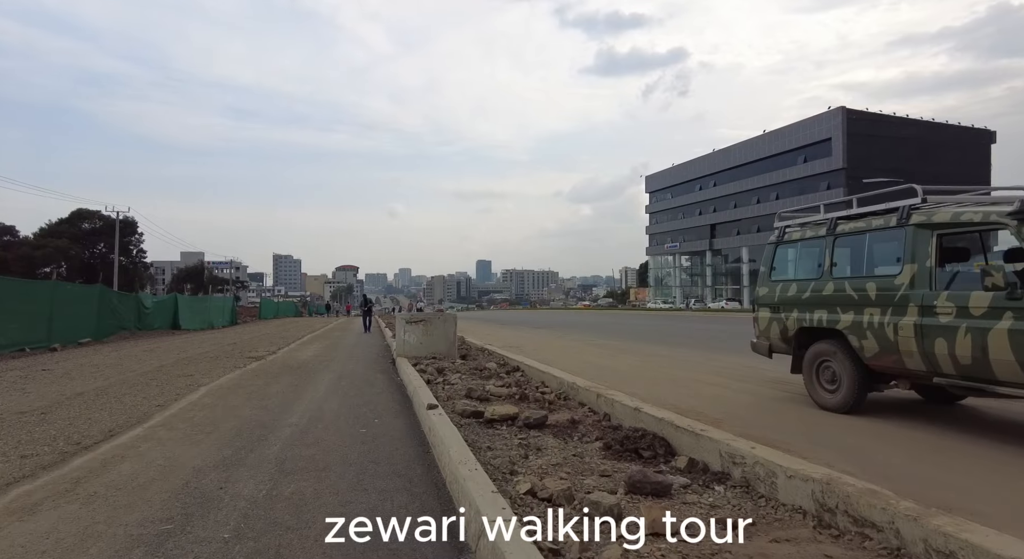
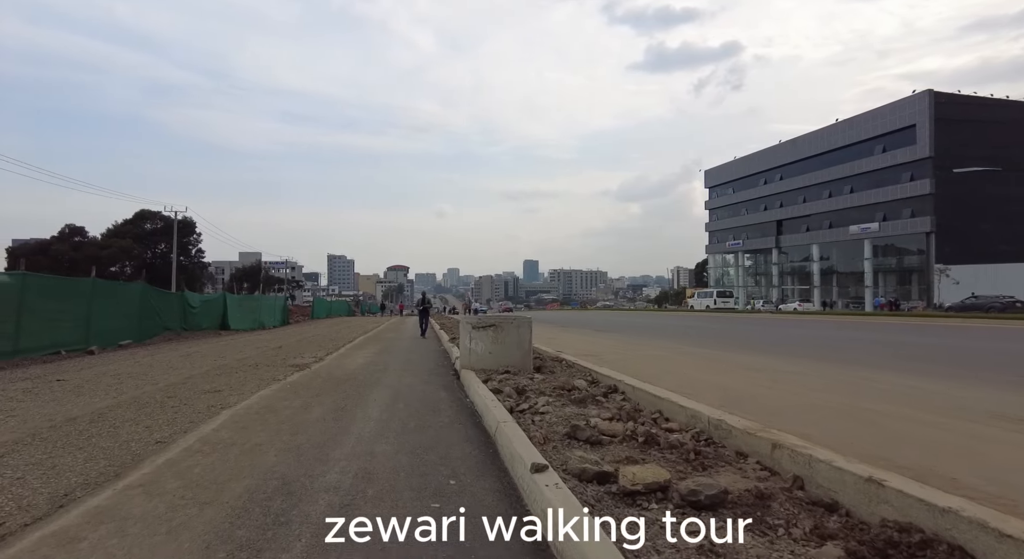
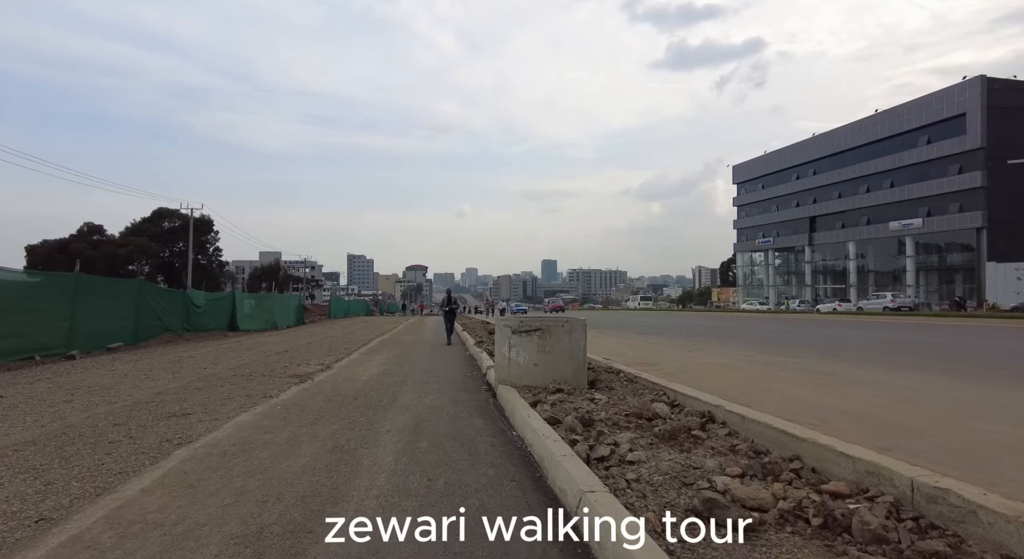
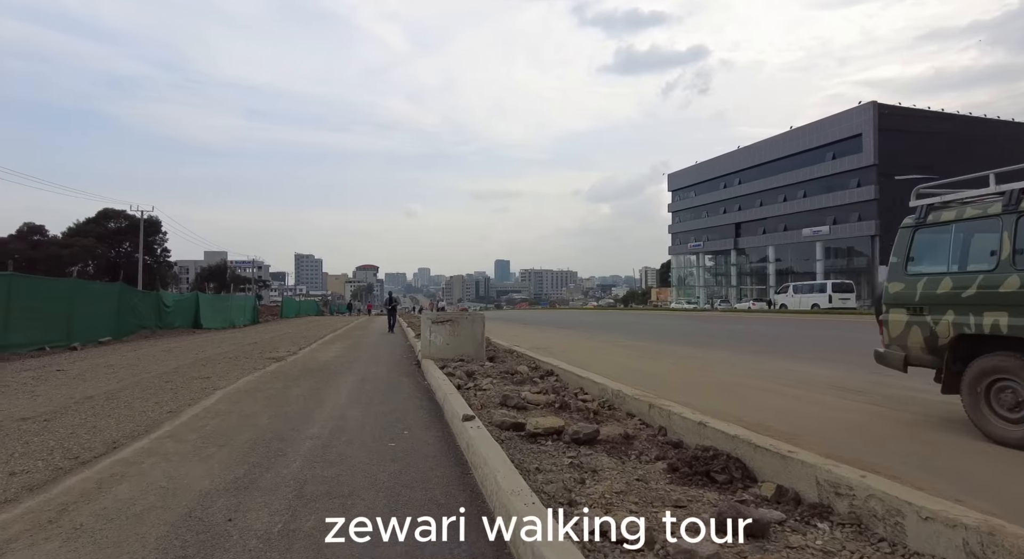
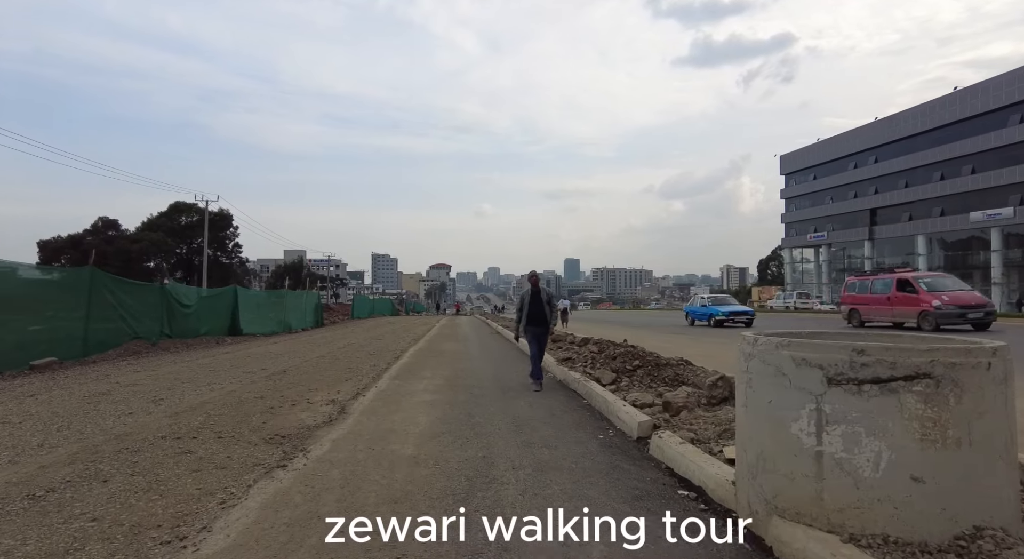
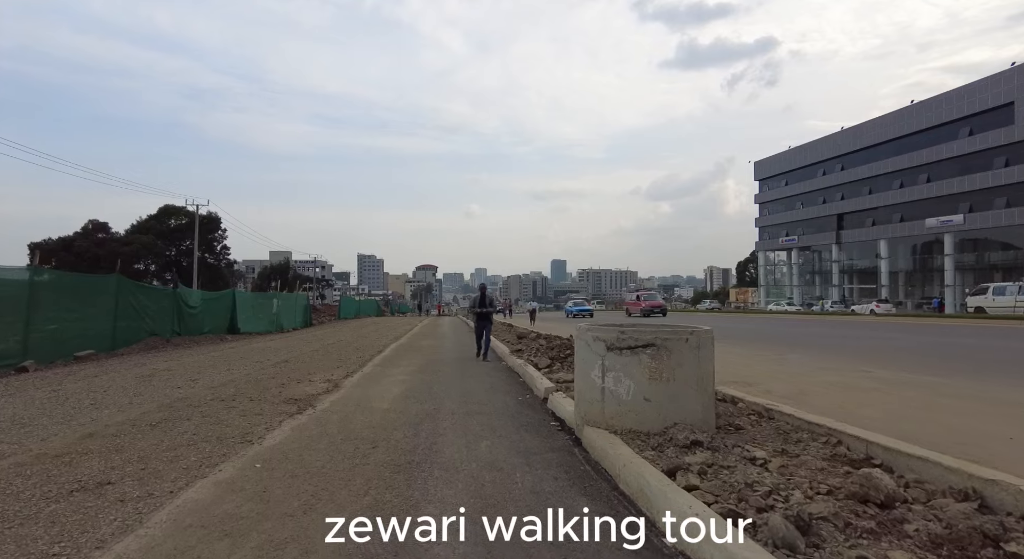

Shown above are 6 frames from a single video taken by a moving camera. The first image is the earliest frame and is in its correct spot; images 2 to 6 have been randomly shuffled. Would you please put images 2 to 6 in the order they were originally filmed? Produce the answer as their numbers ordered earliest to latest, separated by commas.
4, 2, 3, 6, 5
